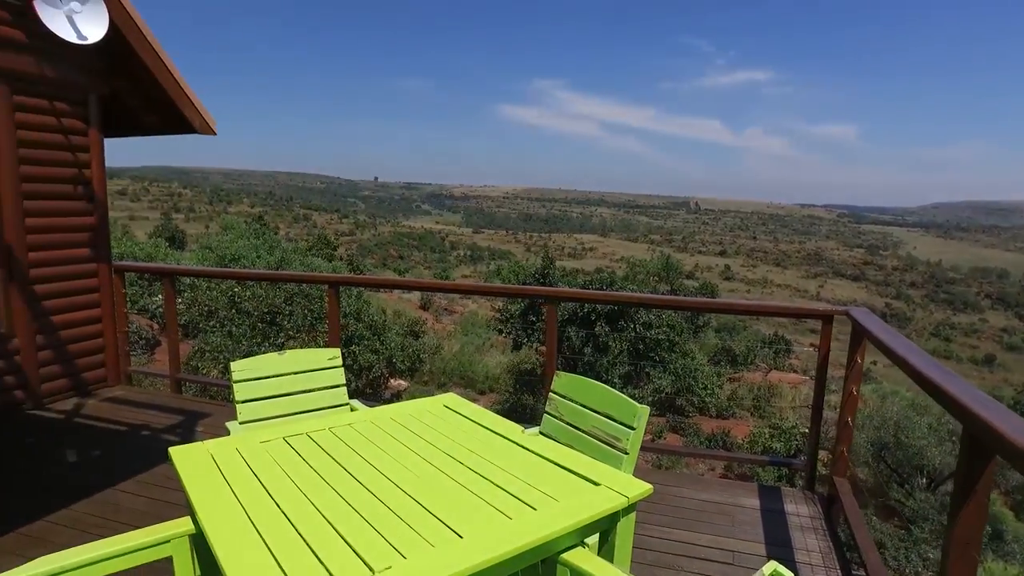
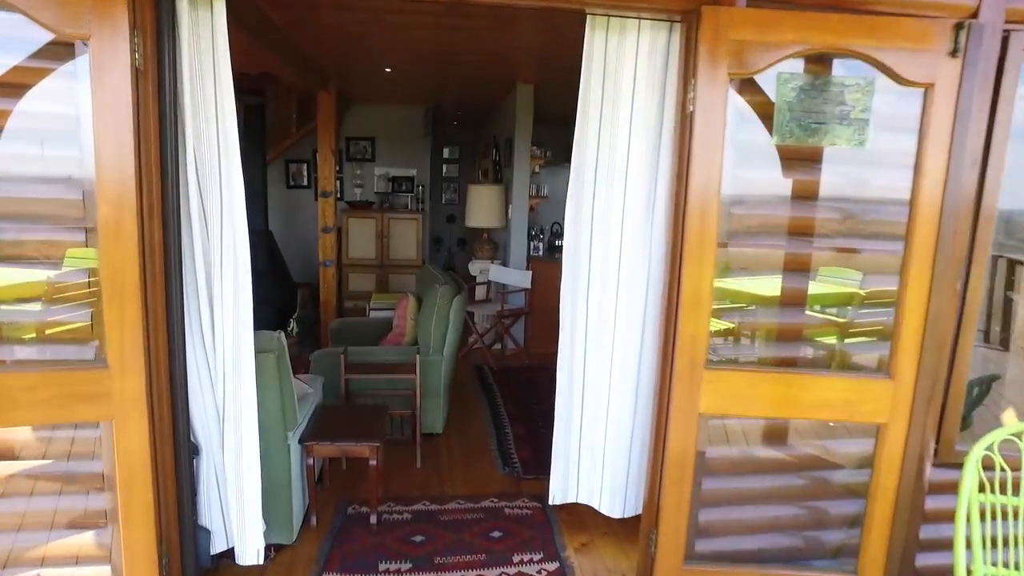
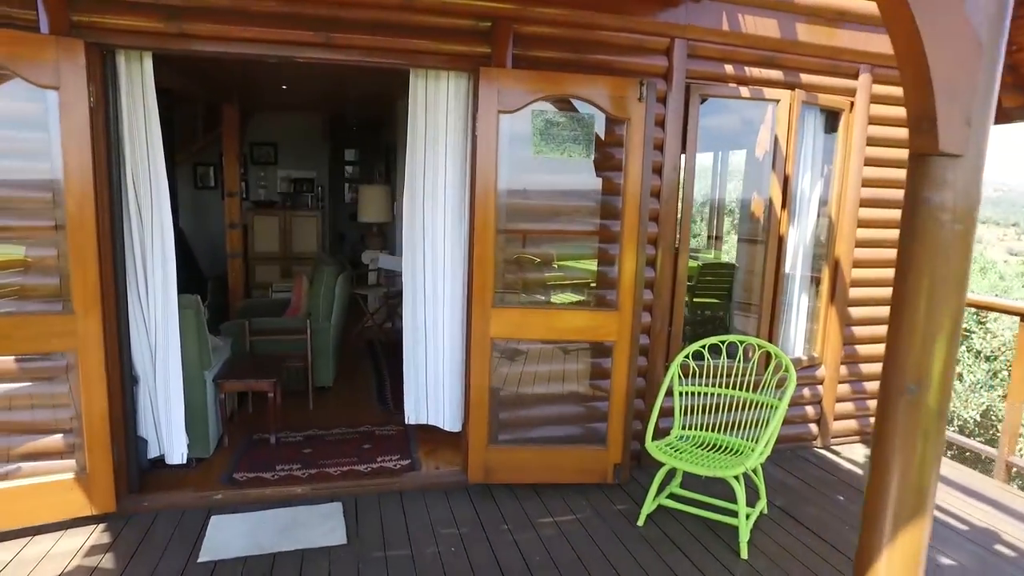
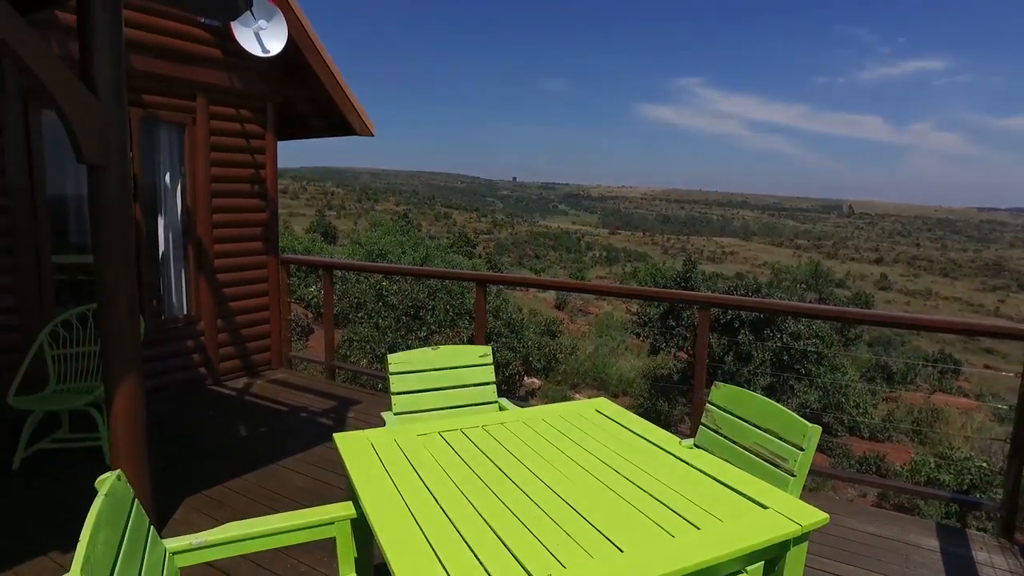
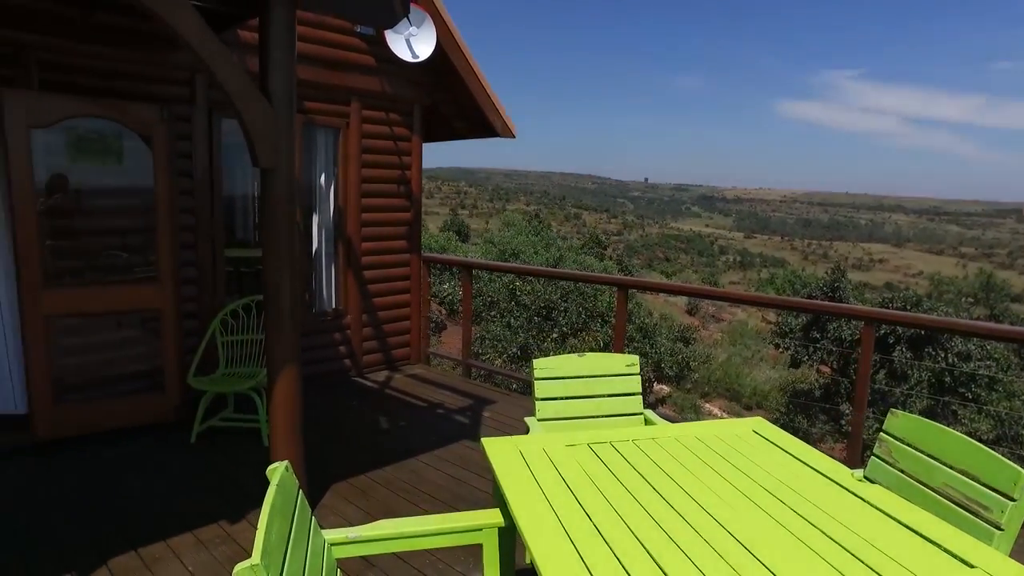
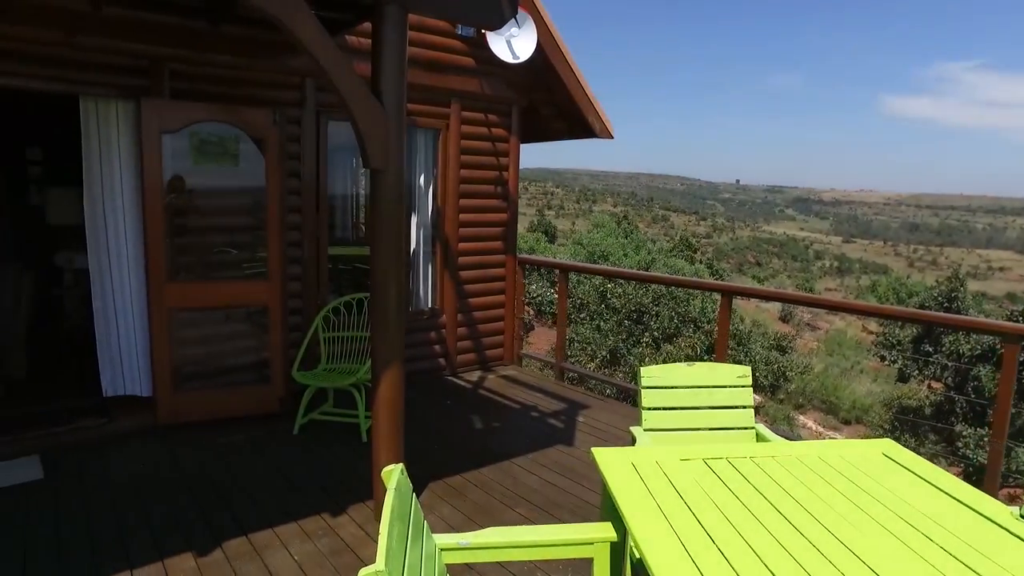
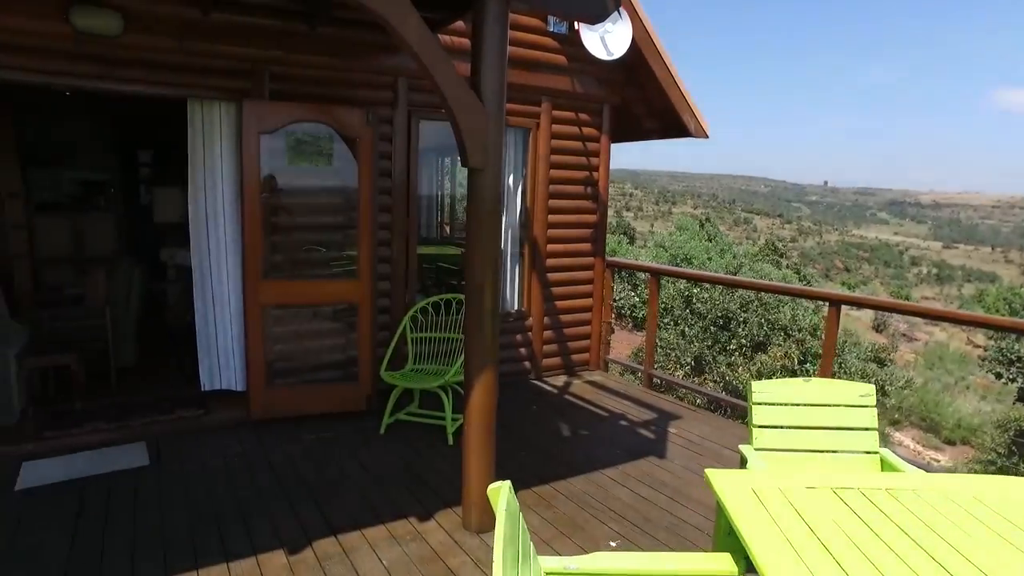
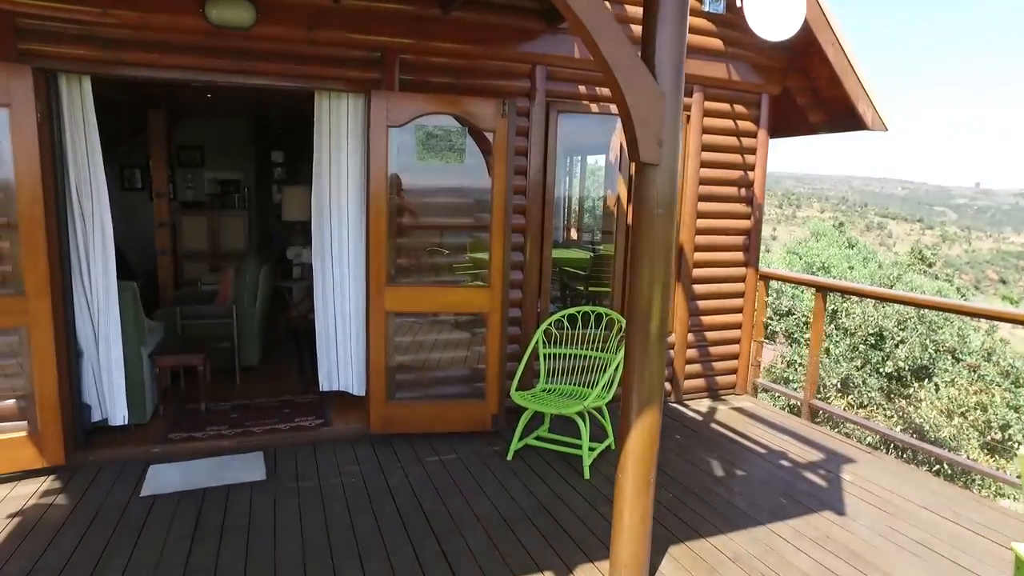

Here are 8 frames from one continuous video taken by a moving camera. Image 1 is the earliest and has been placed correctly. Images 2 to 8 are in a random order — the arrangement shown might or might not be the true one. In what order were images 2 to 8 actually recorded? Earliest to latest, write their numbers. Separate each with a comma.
4, 5, 6, 7, 8, 3, 2
